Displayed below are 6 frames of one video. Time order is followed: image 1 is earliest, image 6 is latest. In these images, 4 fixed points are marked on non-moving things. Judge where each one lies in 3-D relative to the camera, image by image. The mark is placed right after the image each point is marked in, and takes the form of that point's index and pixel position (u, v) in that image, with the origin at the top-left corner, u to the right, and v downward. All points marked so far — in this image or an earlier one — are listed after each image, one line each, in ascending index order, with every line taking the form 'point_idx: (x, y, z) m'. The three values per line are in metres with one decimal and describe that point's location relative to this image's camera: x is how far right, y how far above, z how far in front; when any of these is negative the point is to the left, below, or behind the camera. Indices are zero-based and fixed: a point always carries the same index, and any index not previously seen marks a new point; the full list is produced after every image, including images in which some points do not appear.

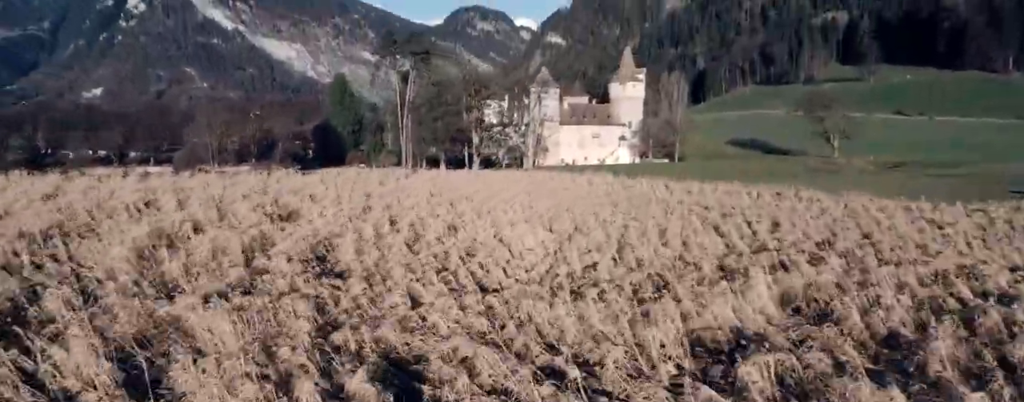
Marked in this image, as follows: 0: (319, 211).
0: (-5.6, -0.3, +19.7) m
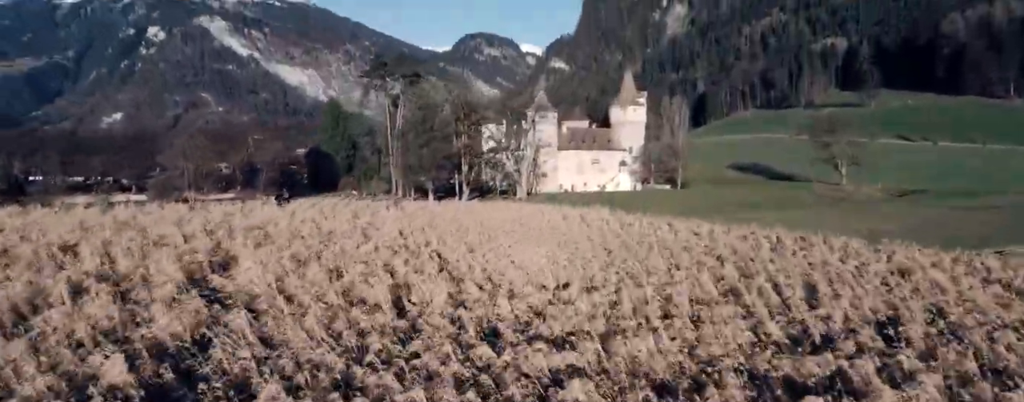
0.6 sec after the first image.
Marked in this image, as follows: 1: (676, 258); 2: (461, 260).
0: (-6.2, -1.4, +16.7) m
1: (+3.6, -1.3, +14.8) m
2: (-1.1, -1.3, +15.3) m
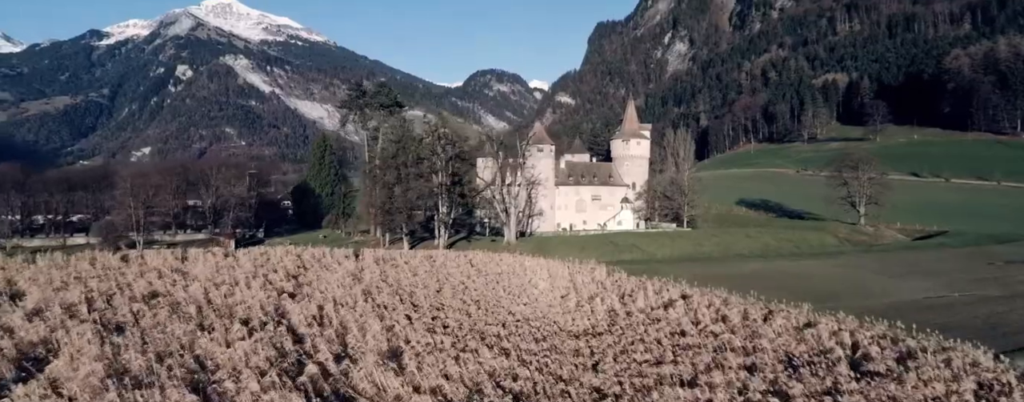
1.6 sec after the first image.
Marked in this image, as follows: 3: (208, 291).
0: (-7.2, -2.7, +11.2) m
1: (+2.6, -2.5, +9.2) m
2: (-2.1, -2.6, +9.7) m
3: (-8.9, -2.6, +19.8) m
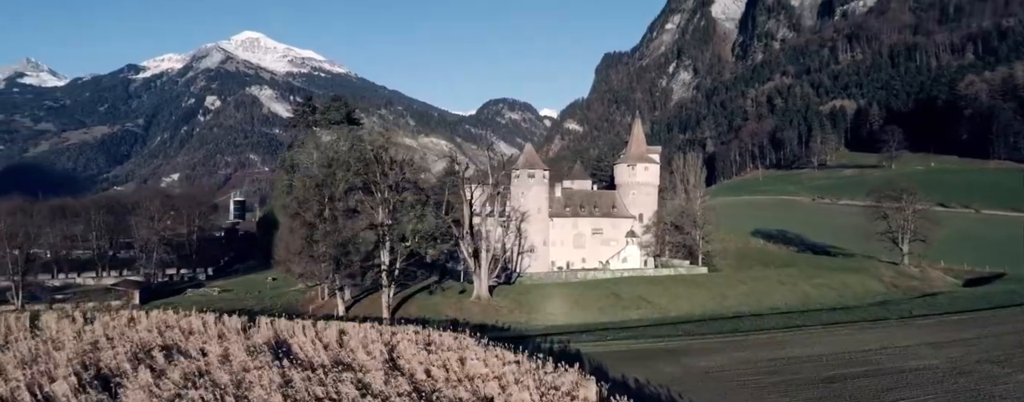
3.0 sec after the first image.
0: (-8.7, -3.5, +2.3) m
1: (+1.1, -3.3, +0.2) m
2: (-3.6, -3.4, +0.8) m
3: (-10.4, -3.8, +10.8) m
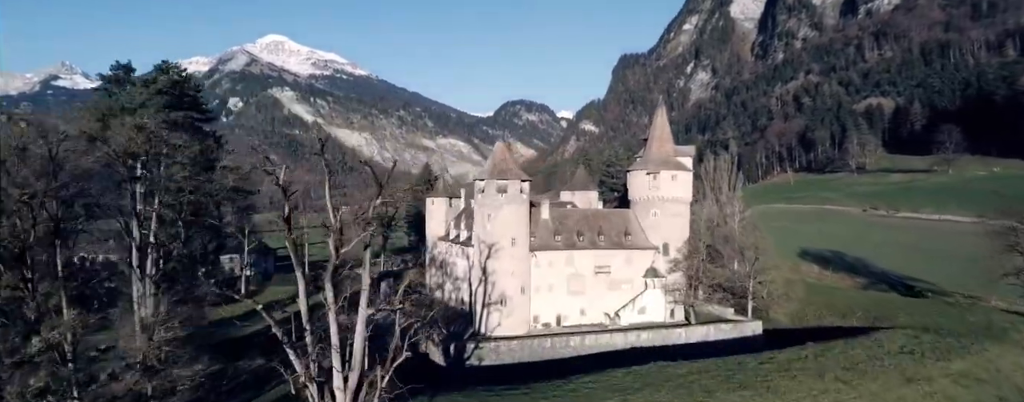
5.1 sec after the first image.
0: (-11.8, -4.8, -13.8) m
1: (-2.0, -4.6, -16.2) m
2: (-6.7, -4.7, -15.5) m
3: (-13.2, -5.1, -5.3) m
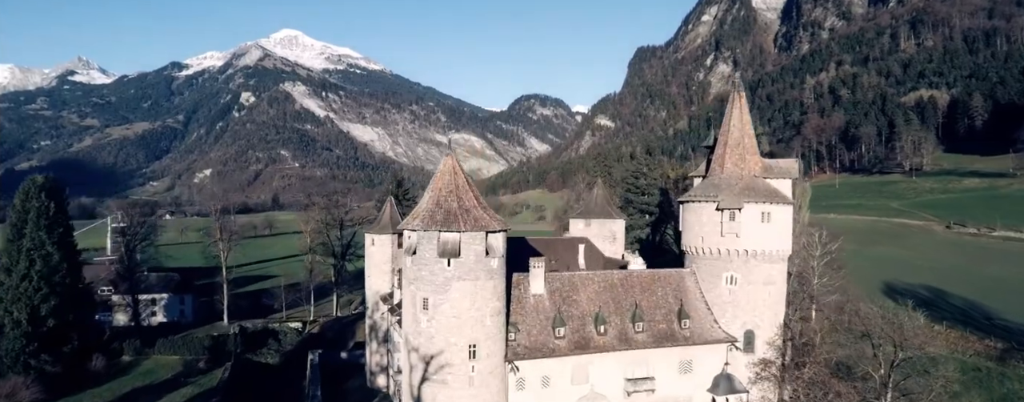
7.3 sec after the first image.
0: (-13.9, -7.0, -29.8) m
1: (-4.2, -6.8, -32.3) m
2: (-8.9, -6.9, -31.5) m
3: (-15.2, -7.2, -21.1) m
